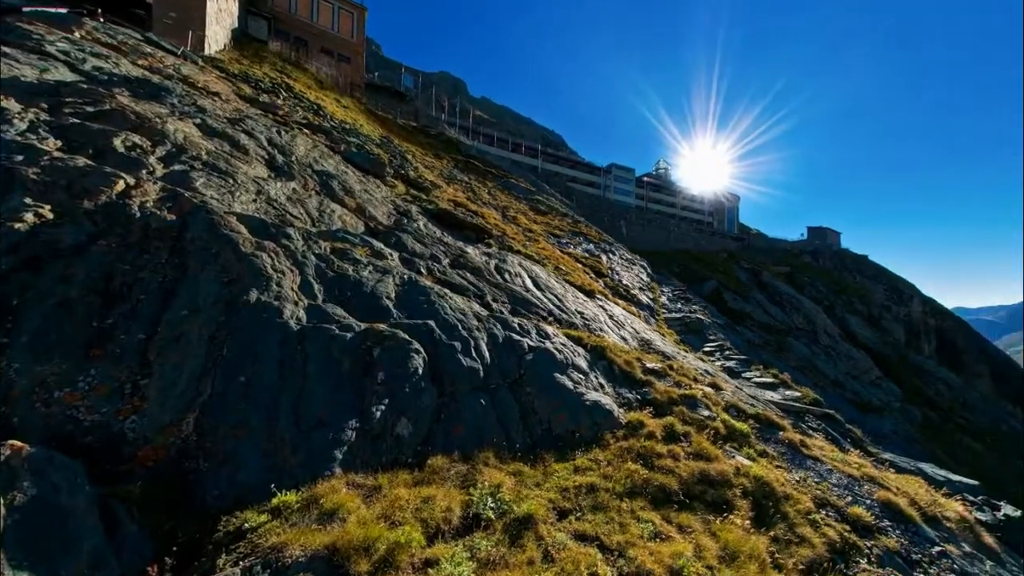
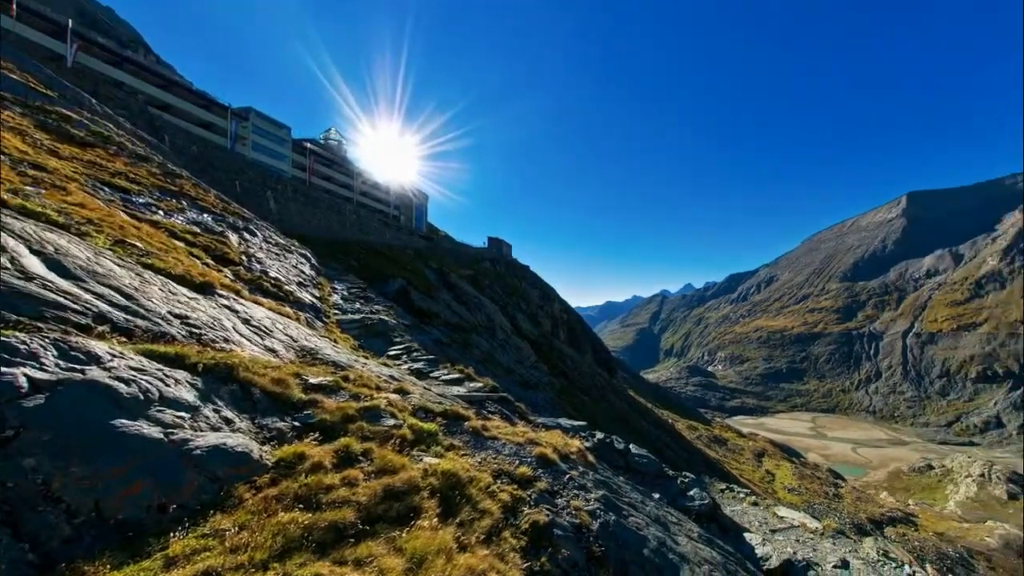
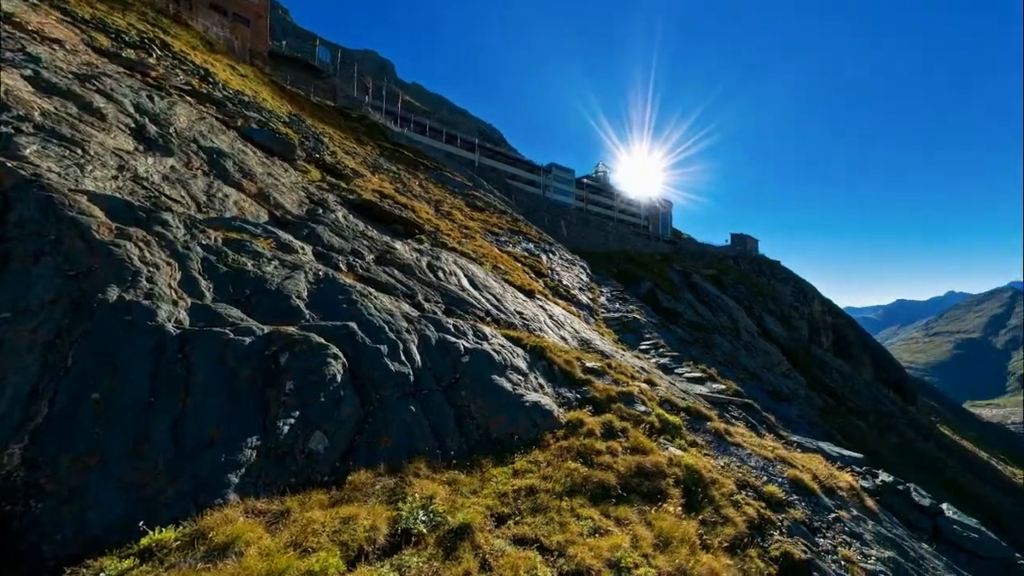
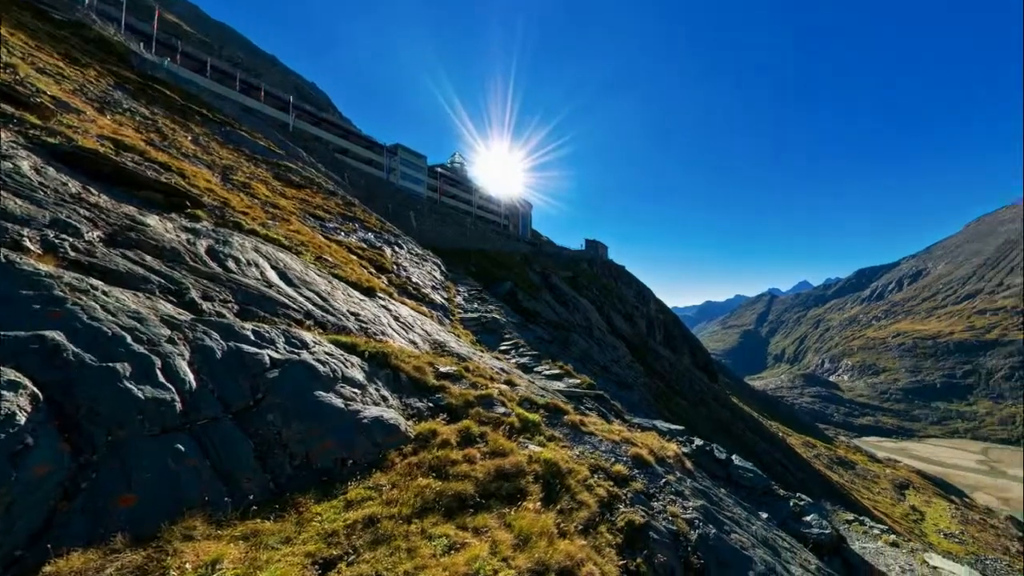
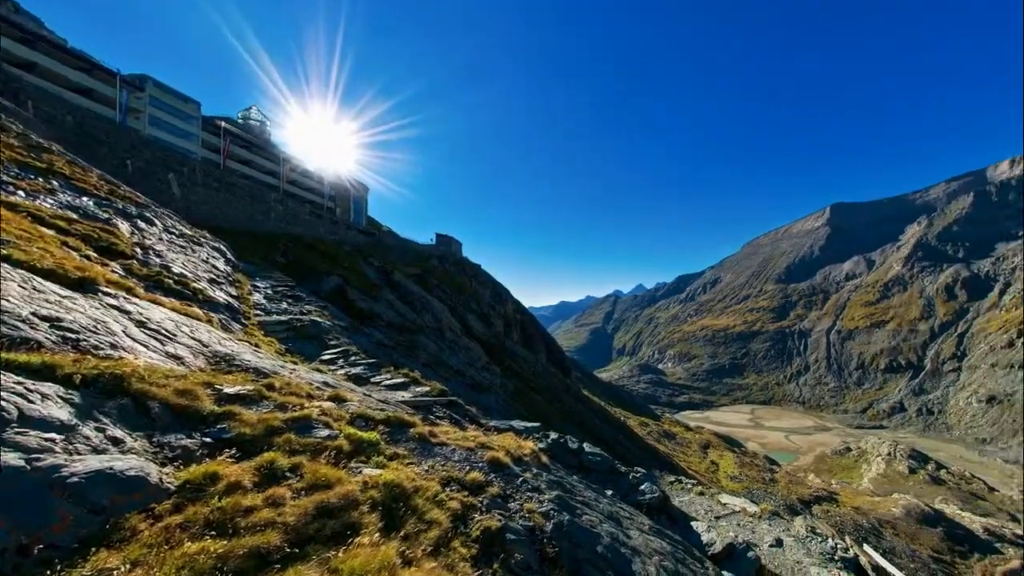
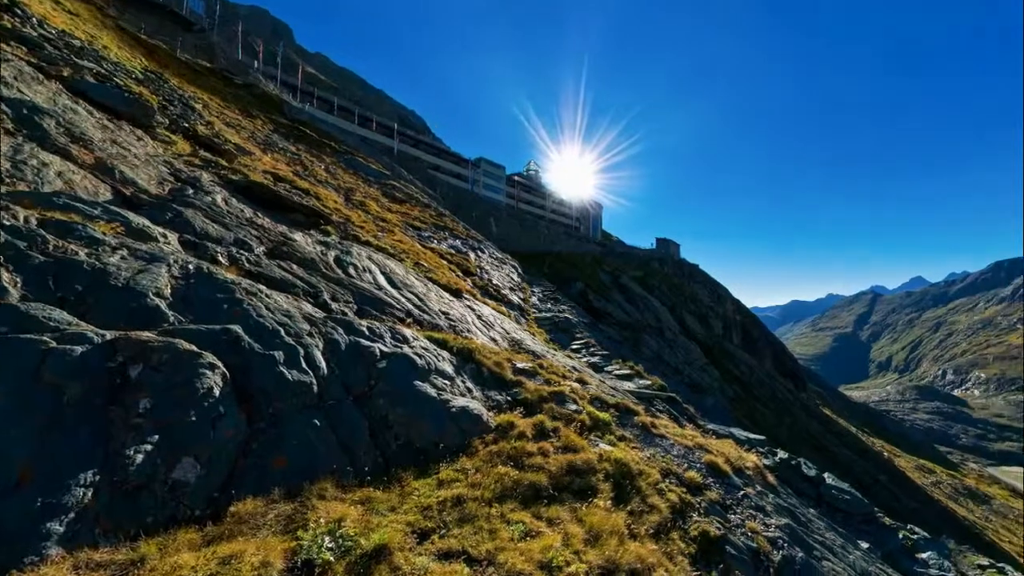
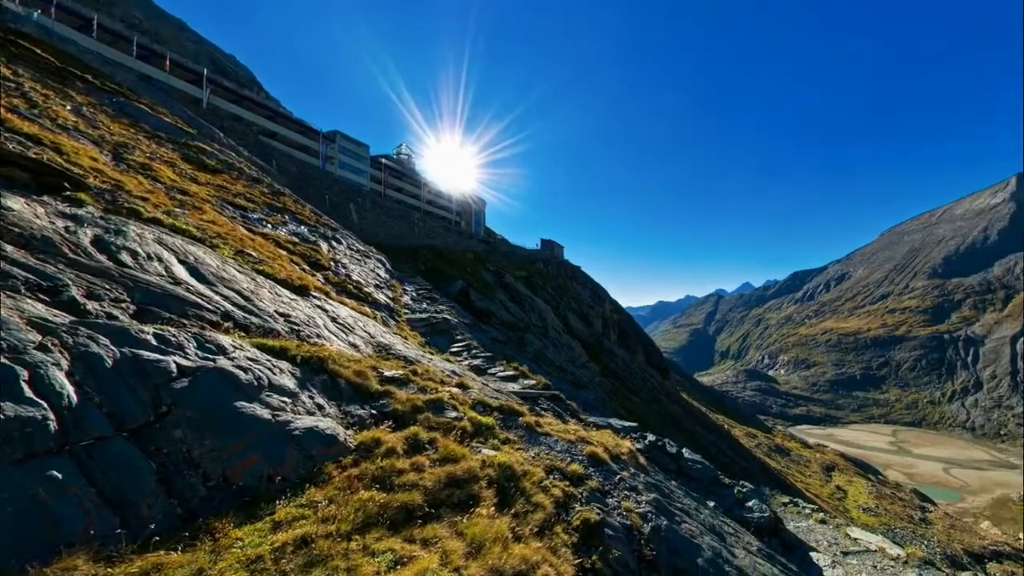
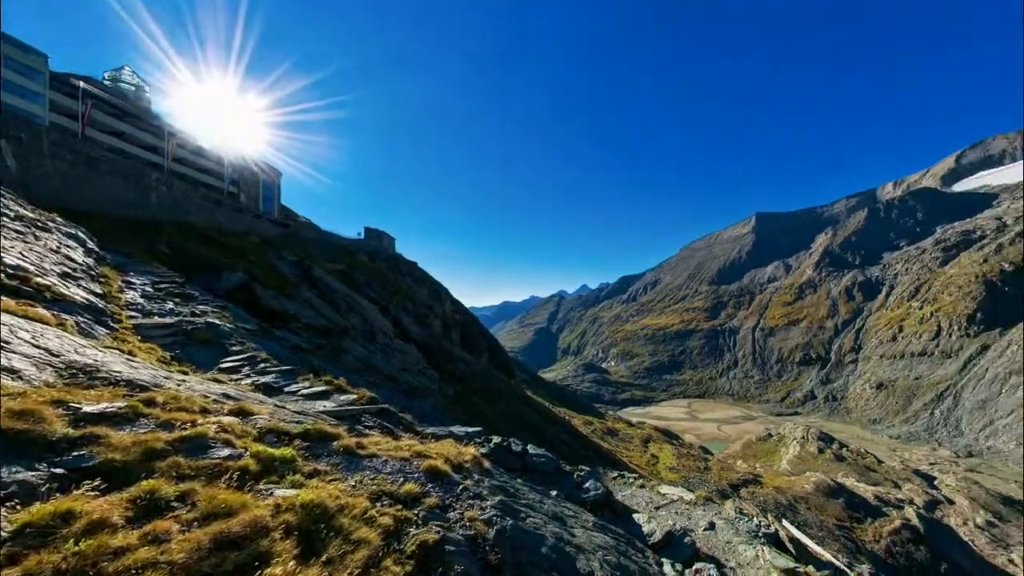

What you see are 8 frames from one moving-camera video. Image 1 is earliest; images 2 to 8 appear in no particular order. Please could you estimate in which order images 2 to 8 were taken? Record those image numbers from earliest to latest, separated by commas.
3, 6, 4, 7, 2, 5, 8
